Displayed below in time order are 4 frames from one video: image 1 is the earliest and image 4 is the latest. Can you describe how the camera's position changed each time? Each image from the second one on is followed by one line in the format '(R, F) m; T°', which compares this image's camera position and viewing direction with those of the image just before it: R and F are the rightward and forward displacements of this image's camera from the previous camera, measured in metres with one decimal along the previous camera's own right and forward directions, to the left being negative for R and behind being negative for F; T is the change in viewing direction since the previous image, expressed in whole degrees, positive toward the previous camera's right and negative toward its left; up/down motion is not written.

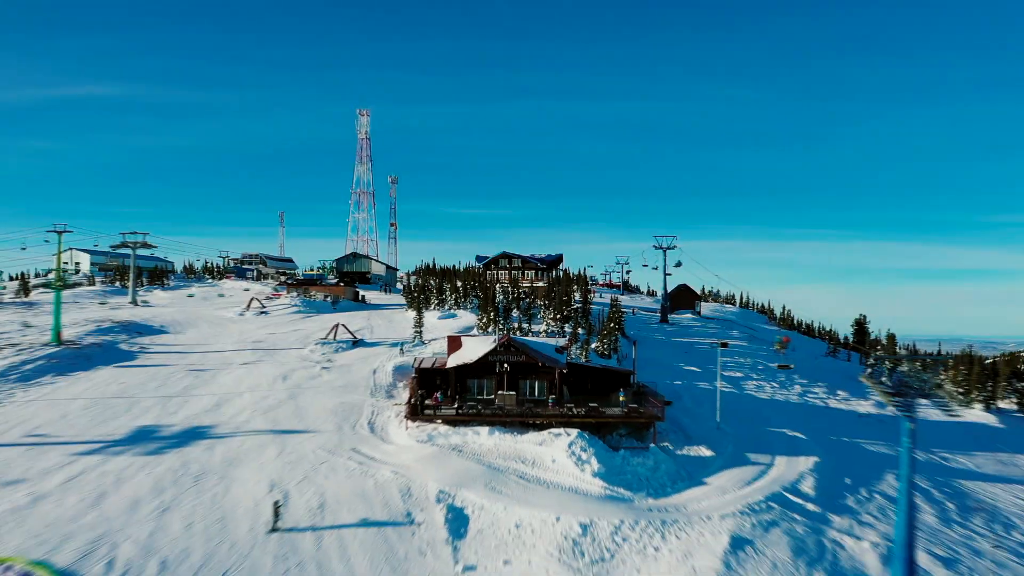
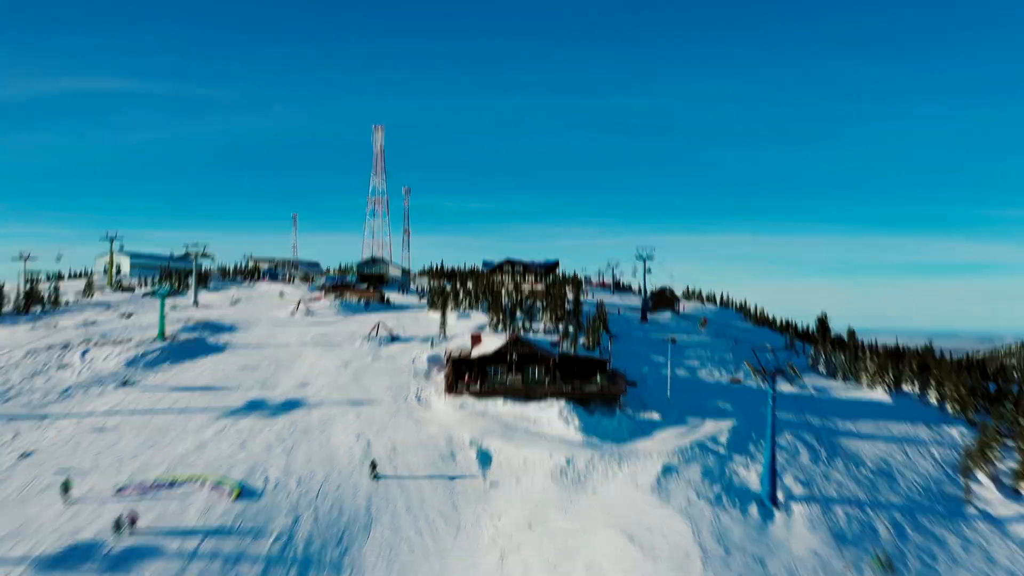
(-0.3, -6.8) m; 0°
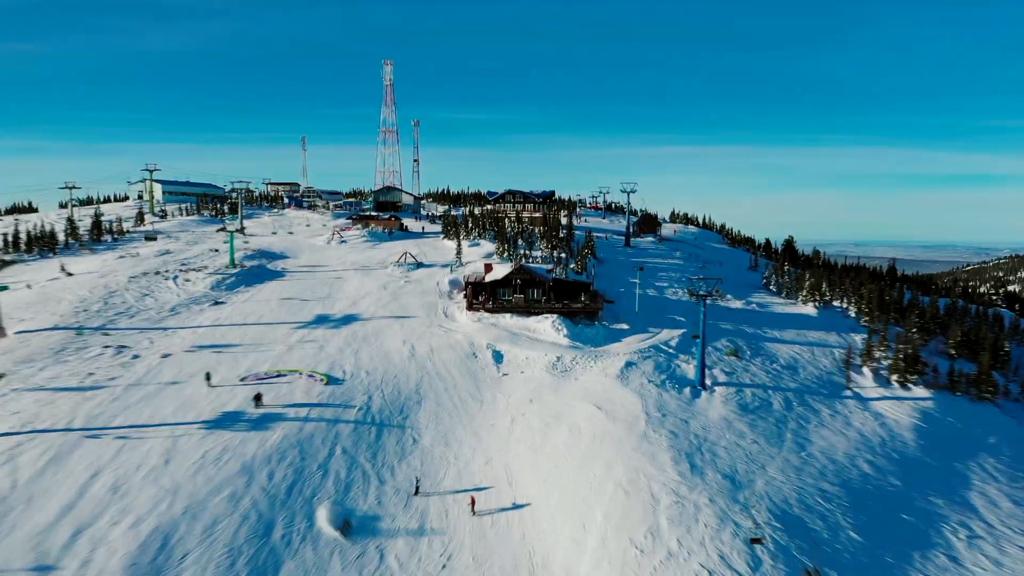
(-0.3, -7.3) m; 0°
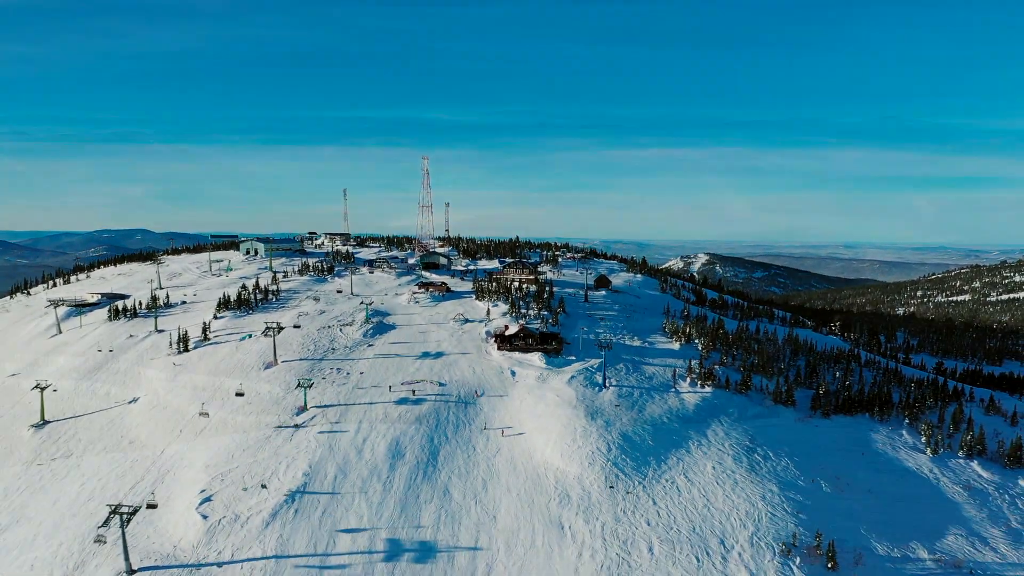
(-0.8, -33.1) m; 0°
